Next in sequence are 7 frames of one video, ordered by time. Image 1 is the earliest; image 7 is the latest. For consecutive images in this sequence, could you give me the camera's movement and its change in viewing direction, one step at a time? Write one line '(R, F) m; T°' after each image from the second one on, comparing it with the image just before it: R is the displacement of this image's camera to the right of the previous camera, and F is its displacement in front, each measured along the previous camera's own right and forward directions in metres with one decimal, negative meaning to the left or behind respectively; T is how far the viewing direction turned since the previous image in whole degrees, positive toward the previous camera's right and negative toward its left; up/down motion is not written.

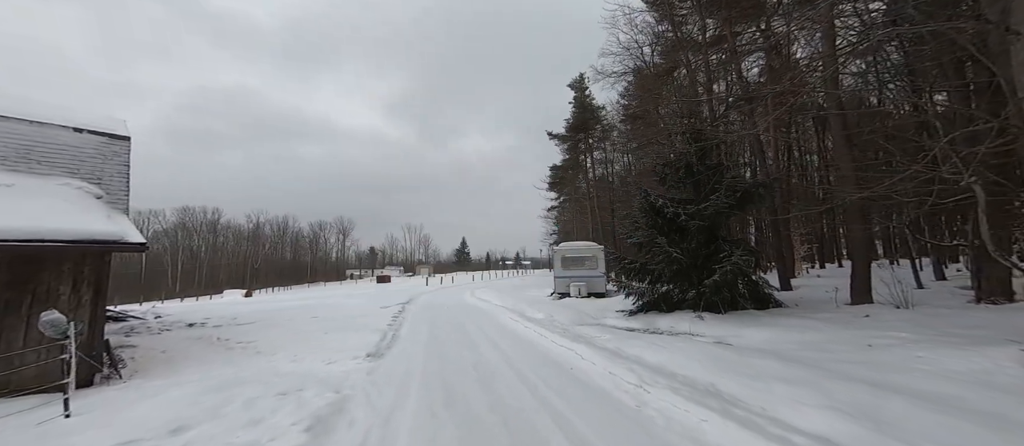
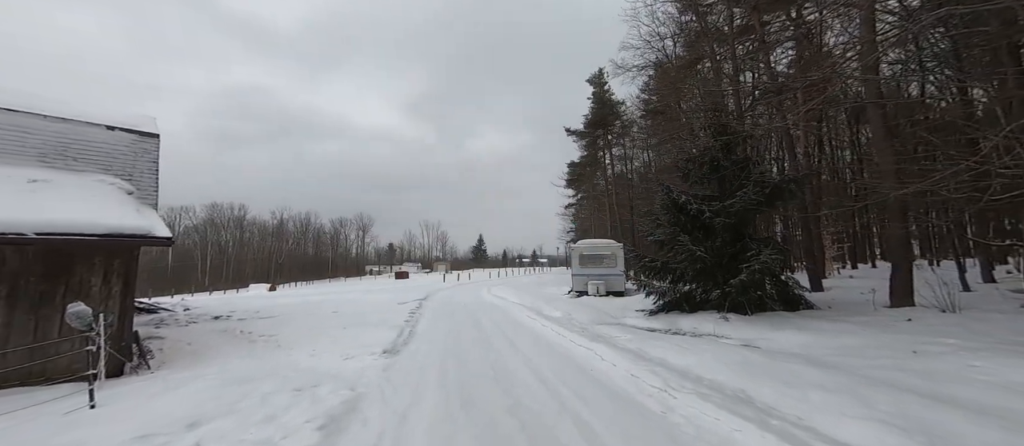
(0.0, +0.1) m; -2°
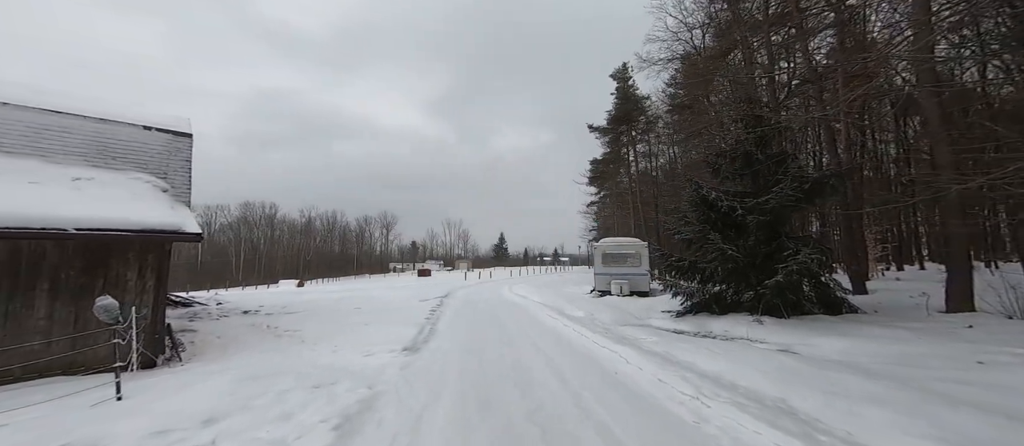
(0.0, +0.2) m; -3°
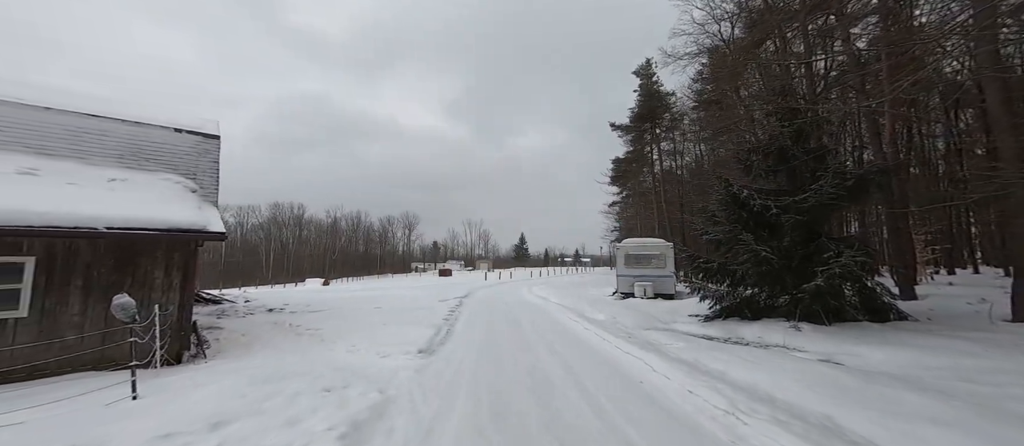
(0.0, +0.2) m; -3°
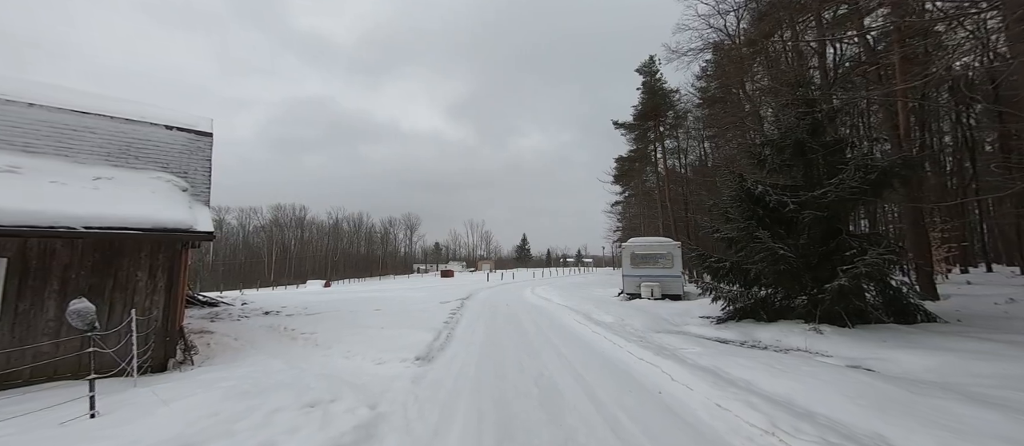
(0.0, +0.4) m; 0°
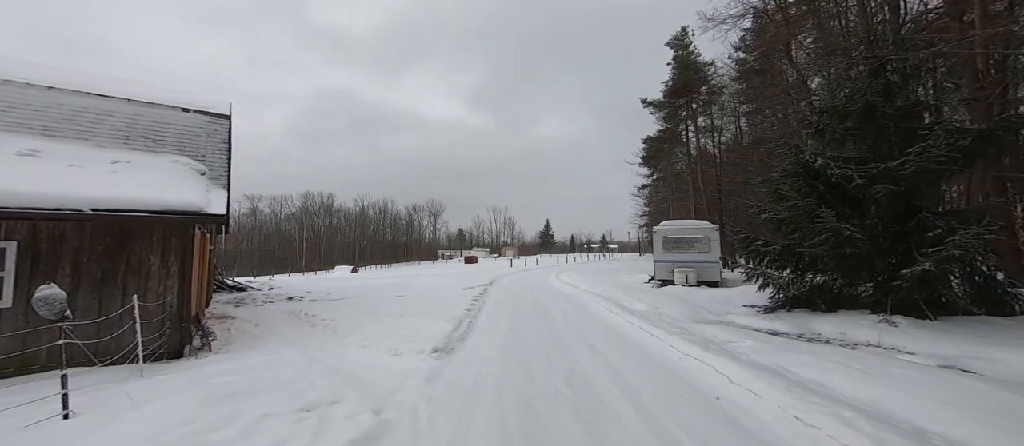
(0.0, +0.6) m; -3°
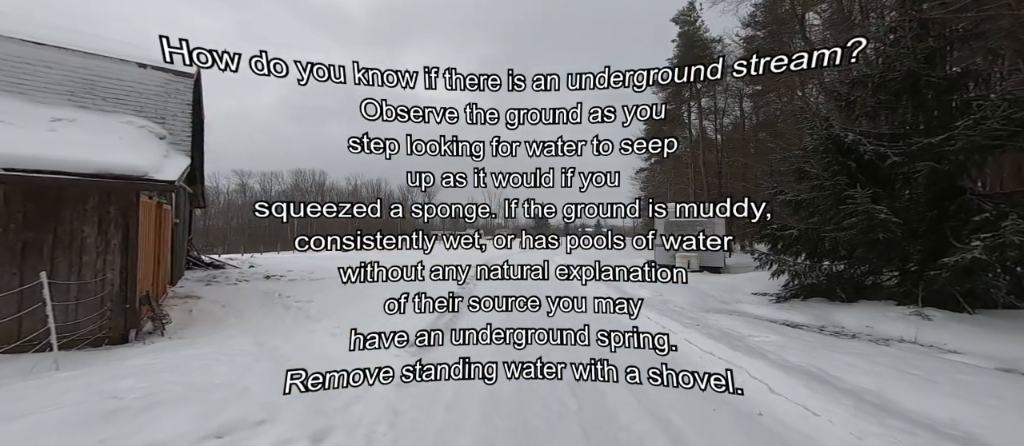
(0.0, +0.8) m; +1°
